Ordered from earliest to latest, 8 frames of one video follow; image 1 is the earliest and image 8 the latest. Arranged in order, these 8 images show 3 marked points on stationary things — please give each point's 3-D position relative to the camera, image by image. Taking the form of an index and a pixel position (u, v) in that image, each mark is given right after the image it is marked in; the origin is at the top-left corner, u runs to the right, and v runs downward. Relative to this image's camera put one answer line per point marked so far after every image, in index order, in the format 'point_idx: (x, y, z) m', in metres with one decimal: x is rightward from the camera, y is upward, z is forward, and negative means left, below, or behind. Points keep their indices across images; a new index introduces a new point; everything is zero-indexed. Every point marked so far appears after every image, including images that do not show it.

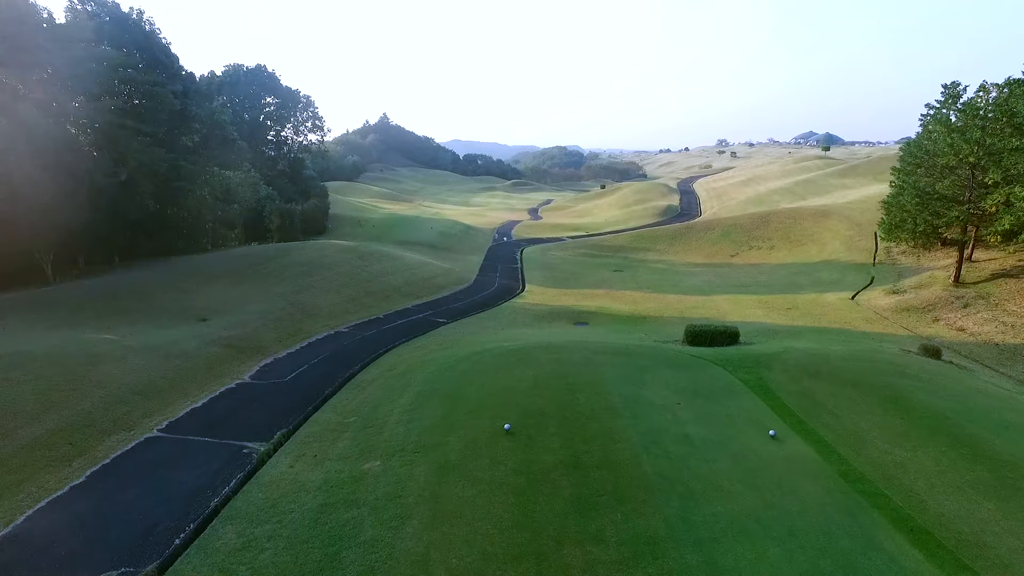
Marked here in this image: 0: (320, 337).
0: (-6.1, -1.6, +19.4) m
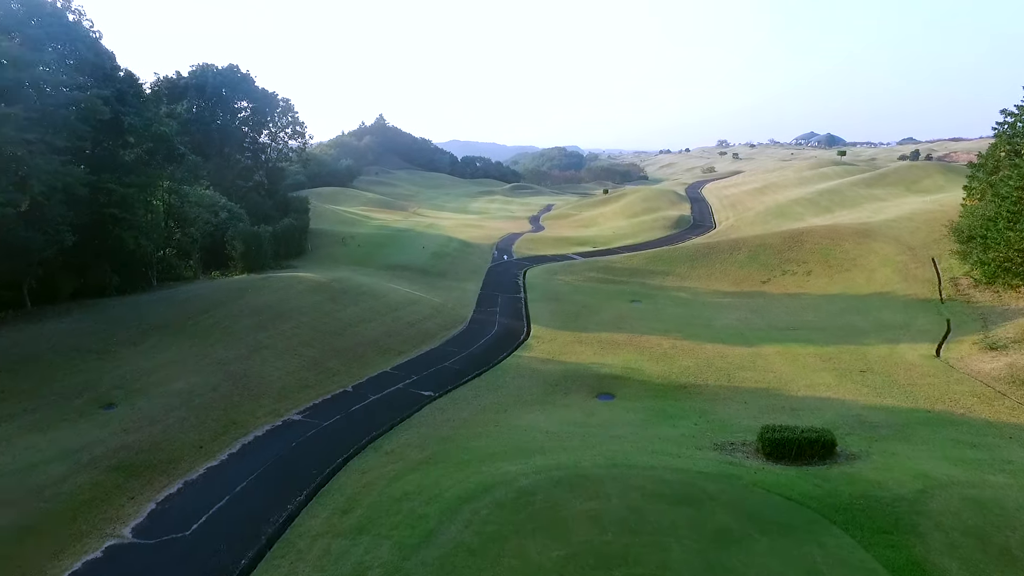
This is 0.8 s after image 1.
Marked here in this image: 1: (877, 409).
0: (-5.9, -3.4, +14.4) m
1: (+9.4, -3.1, +15.8) m
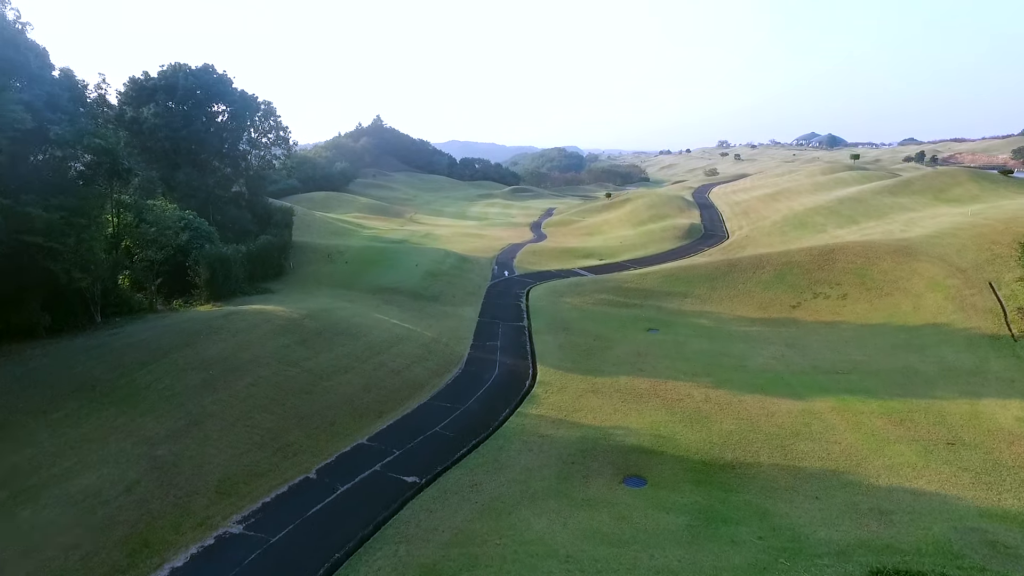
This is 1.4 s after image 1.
0: (-5.8, -4.8, +10.6) m
1: (+9.5, -4.5, +12.0) m
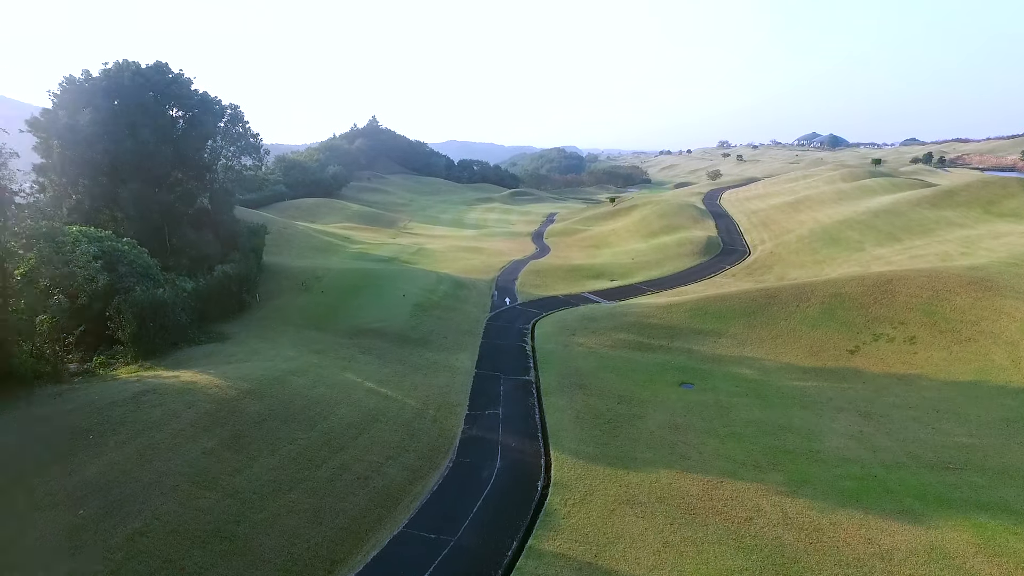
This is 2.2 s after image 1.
0: (-5.5, -6.7, +5.1) m
1: (+9.7, -6.4, +6.5) m
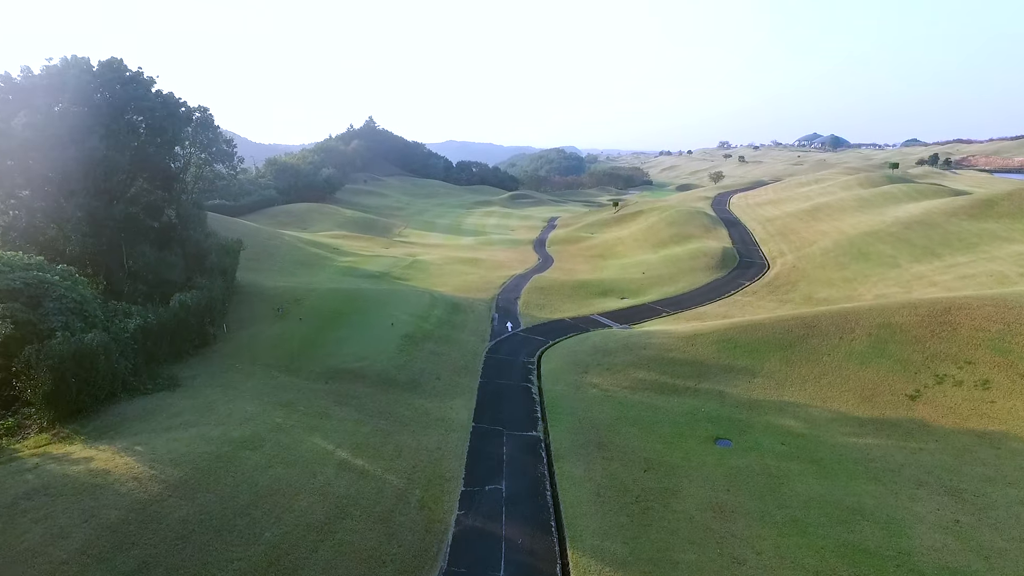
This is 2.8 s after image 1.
0: (-5.4, -8.1, +1.0) m
1: (+9.9, -7.8, +2.4) m
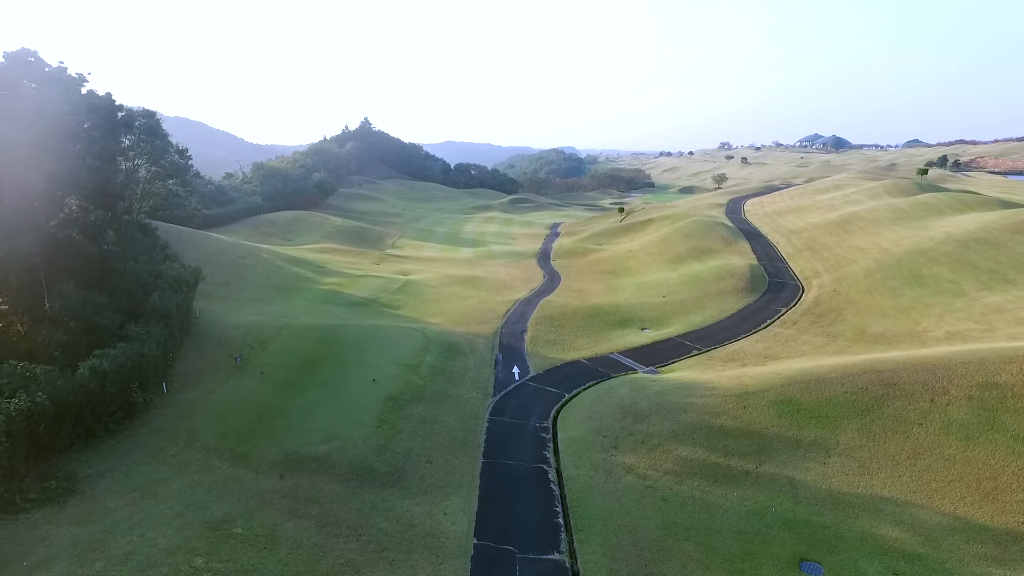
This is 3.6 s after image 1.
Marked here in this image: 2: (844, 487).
0: (-4.9, -10.0, -4.8) m
1: (+10.4, -9.7, -3.3) m
2: (+10.6, -6.4, +19.5) m
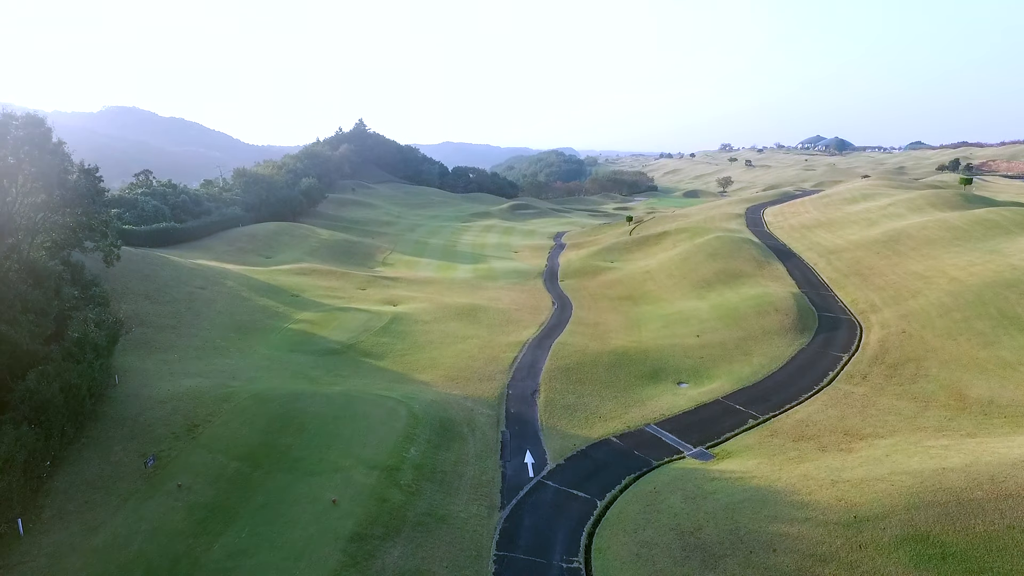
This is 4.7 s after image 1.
0: (-4.3, -12.4, -12.1) m
1: (+10.9, -12.1, -10.6) m
2: (+11.1, -8.8, +12.2) m
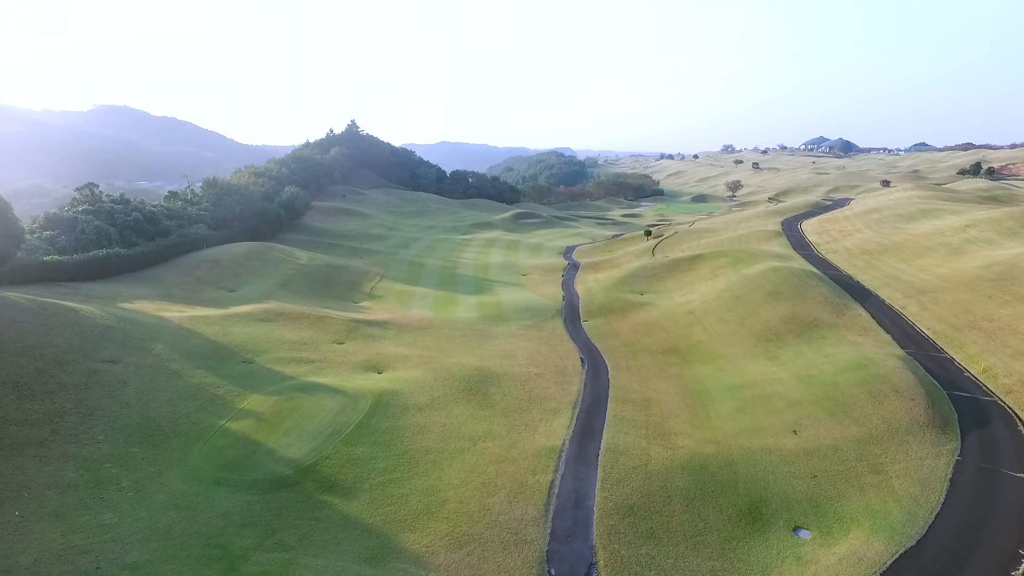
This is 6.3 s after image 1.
0: (-2.8, -16.2, -23.3) m
1: (+12.5, -15.9, -21.7) m
2: (+12.6, -12.5, +1.0) m
